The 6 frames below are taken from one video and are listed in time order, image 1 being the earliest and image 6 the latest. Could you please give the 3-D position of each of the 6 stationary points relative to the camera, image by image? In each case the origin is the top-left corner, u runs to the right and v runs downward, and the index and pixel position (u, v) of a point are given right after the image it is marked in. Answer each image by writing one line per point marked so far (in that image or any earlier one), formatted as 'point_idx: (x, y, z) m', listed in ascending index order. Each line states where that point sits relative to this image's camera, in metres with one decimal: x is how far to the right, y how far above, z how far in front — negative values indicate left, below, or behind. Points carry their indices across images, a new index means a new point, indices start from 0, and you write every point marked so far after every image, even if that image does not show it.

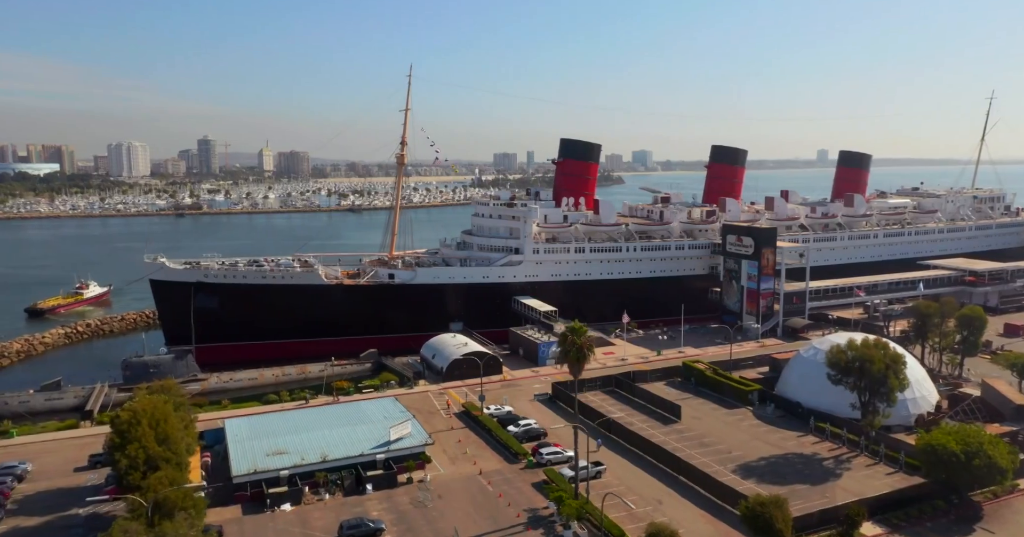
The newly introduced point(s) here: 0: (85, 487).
0: (-10.6, -5.5, +17.0) m
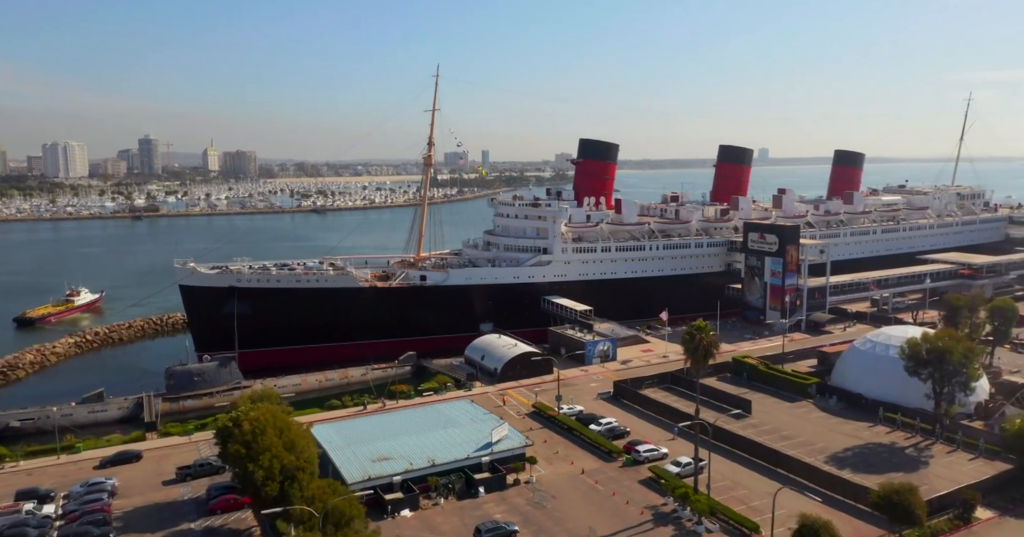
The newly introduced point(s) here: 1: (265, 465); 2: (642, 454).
0: (-7.9, -5.6, +16.4) m
1: (-4.9, -4.0, +13.8) m
2: (+3.4, -5.0, +18.3) m
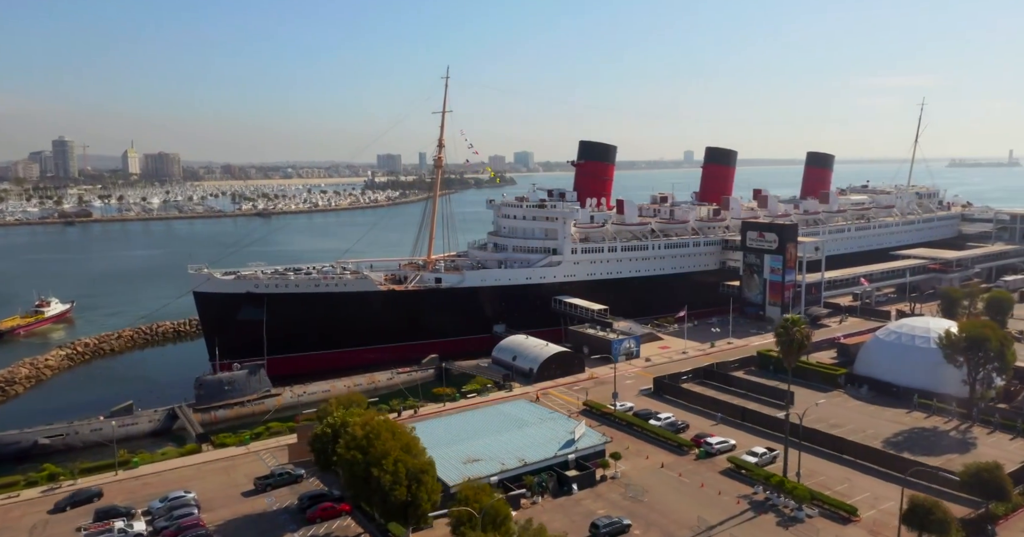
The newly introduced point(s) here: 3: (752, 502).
0: (-5.5, -5.7, +16.0) m
1: (-2.4, -4.0, +13.6) m
2: (+5.6, -4.9, +18.8) m
3: (+5.7, -5.5, +16.1) m
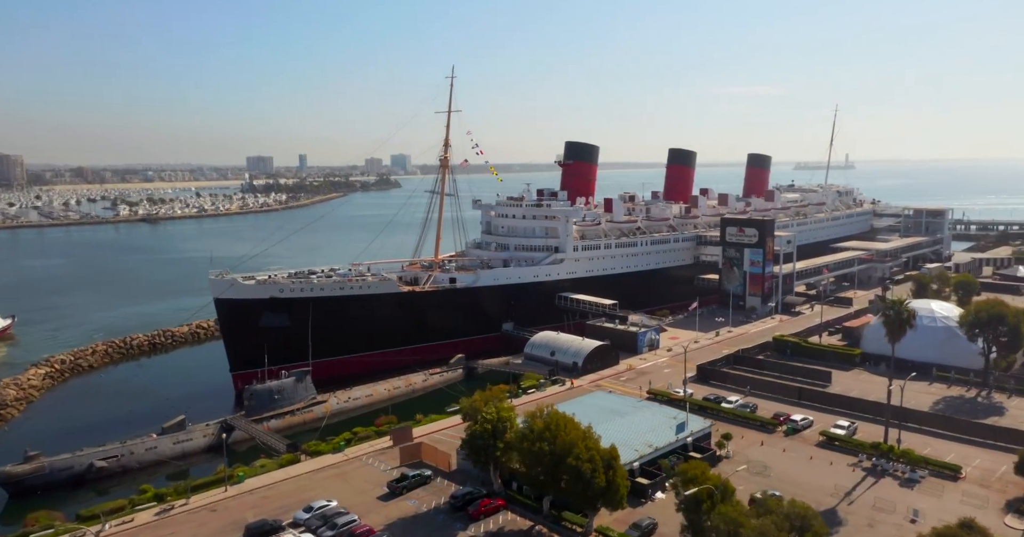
0: (-1.9, -5.6, +15.7) m
1: (+1.5, -3.8, +13.9) m
2: (+8.6, -4.6, +20.3) m
3: (+9.1, -5.2, +17.7) m
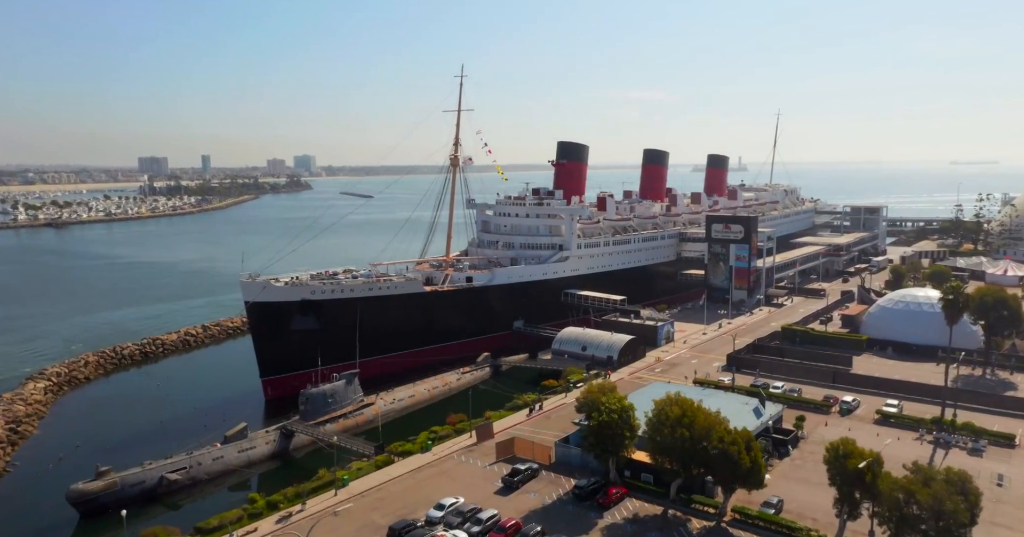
0: (+1.1, -5.5, +15.9) m
1: (+4.7, -3.7, +14.6) m
2: (+10.9, -4.3, +21.8) m
3: (+11.7, -4.8, +19.2) m
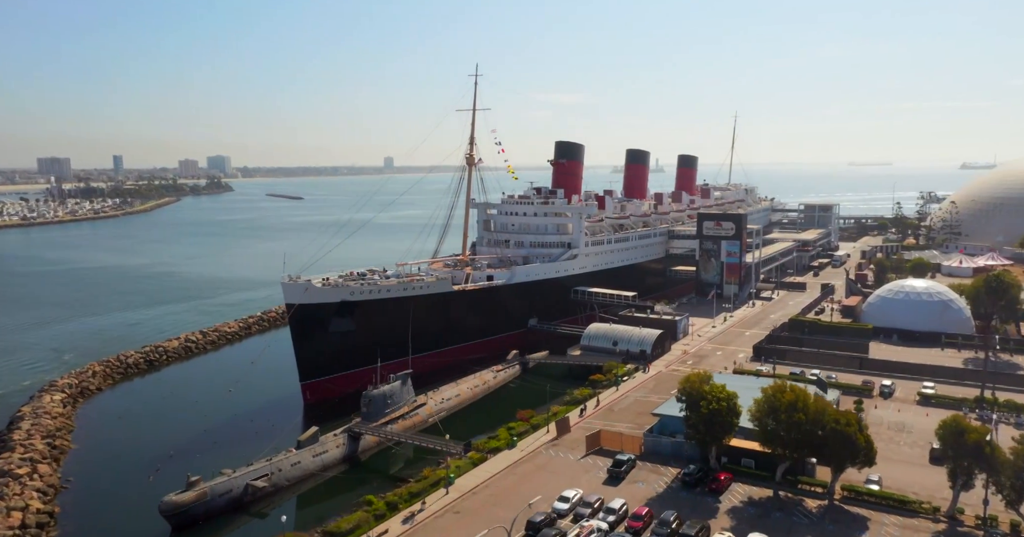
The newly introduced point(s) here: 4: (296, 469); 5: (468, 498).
0: (+3.8, -5.4, +16.4) m
1: (+7.5, -3.5, +15.4) m
2: (+13.0, -4.0, +23.3) m
3: (+14.1, -4.6, +20.8) m
4: (-6.1, -5.6, +19.3) m
5: (-1.1, -5.5, +16.3) m
